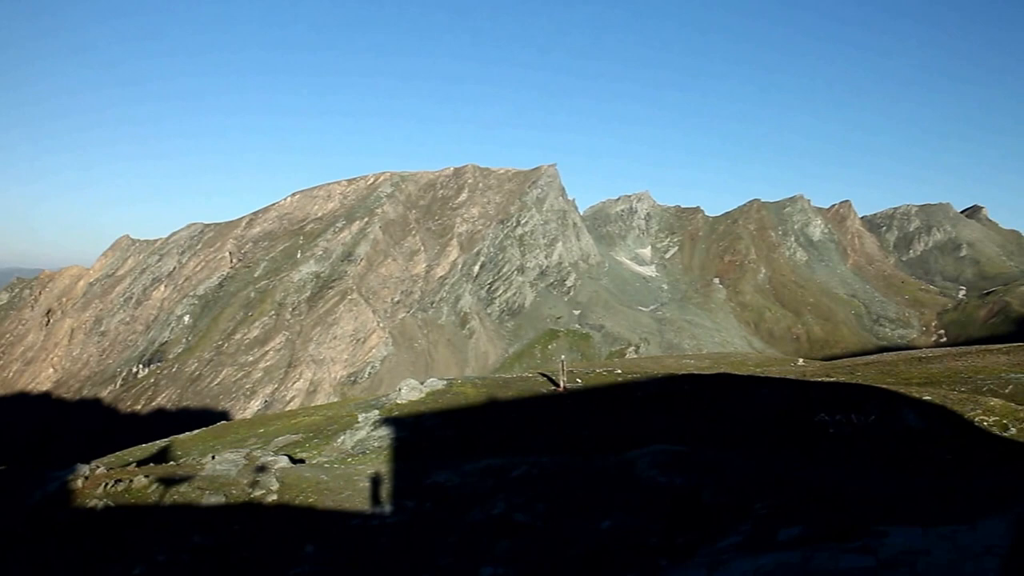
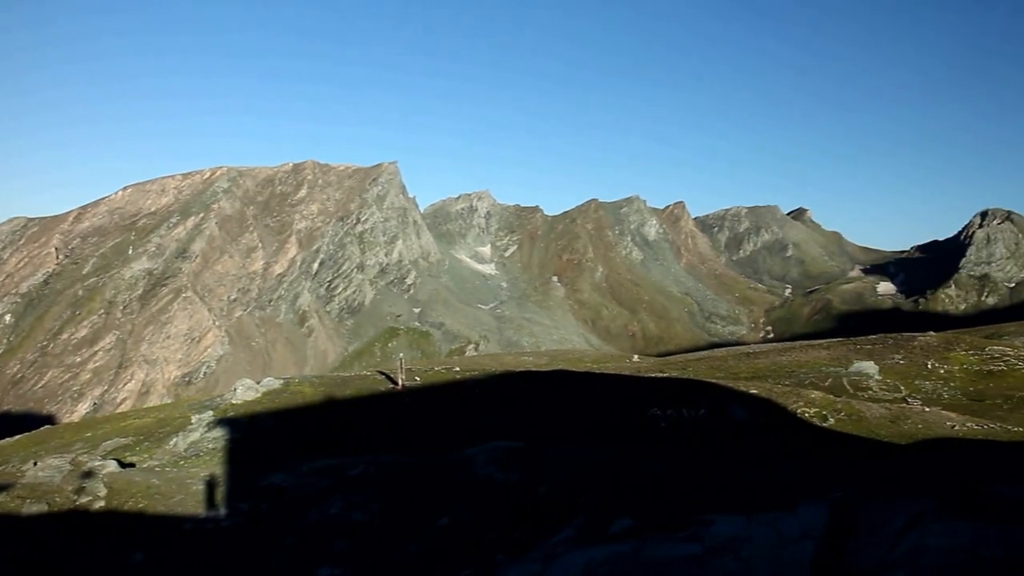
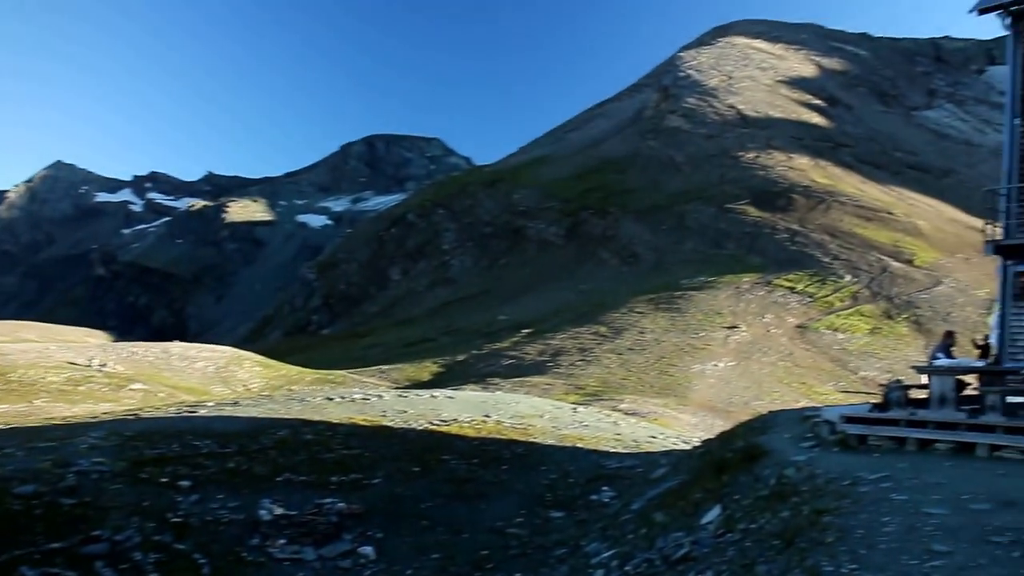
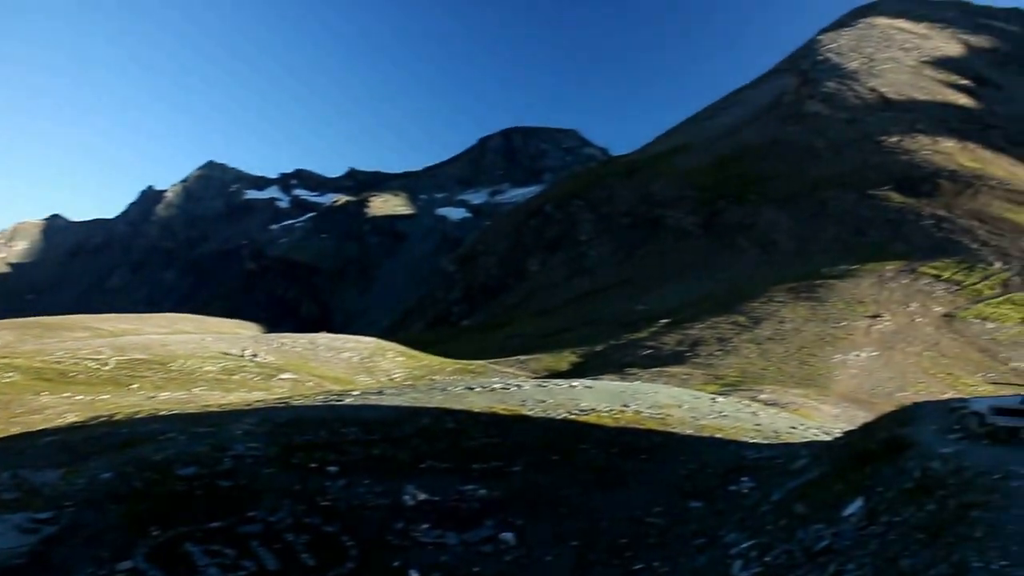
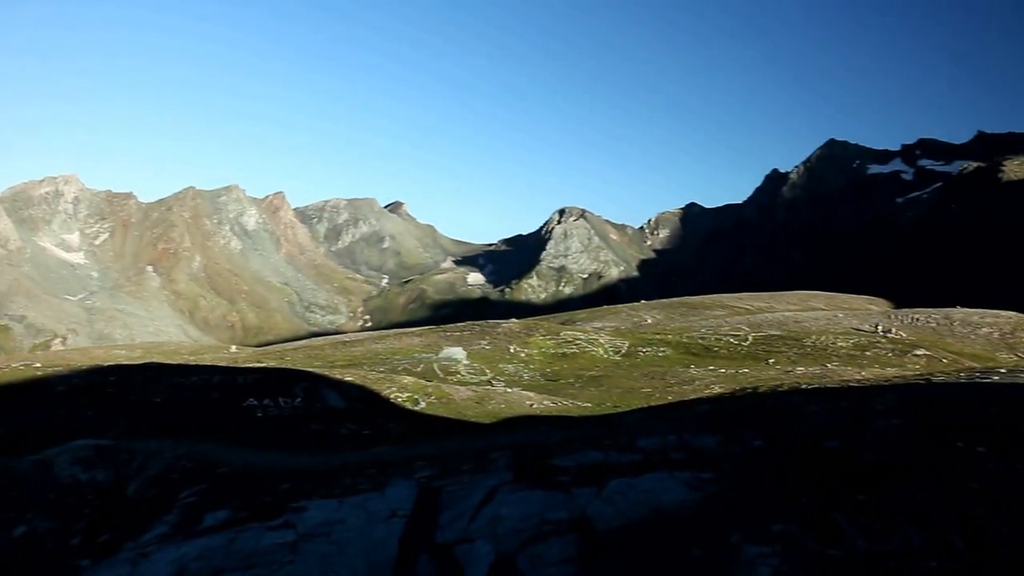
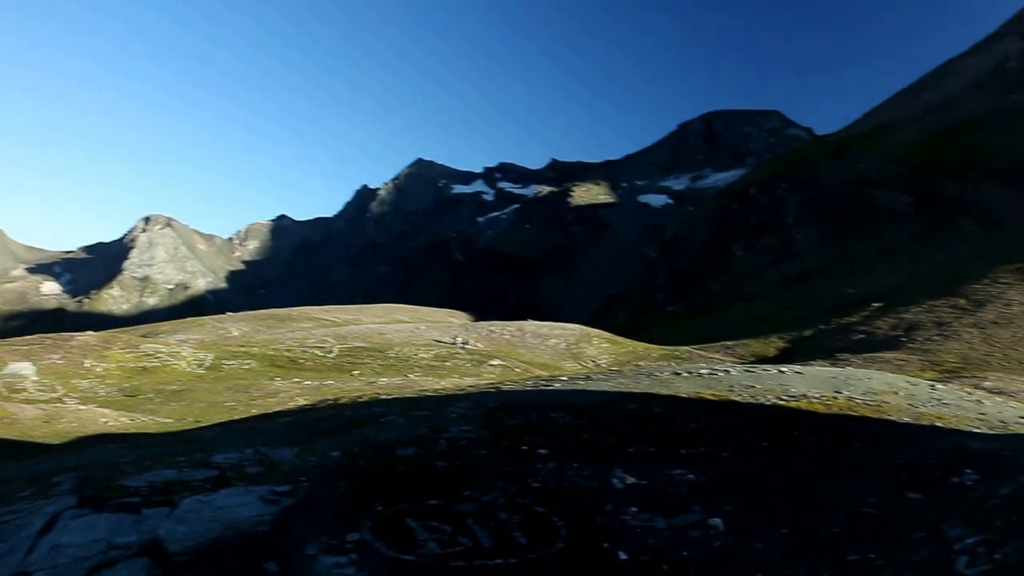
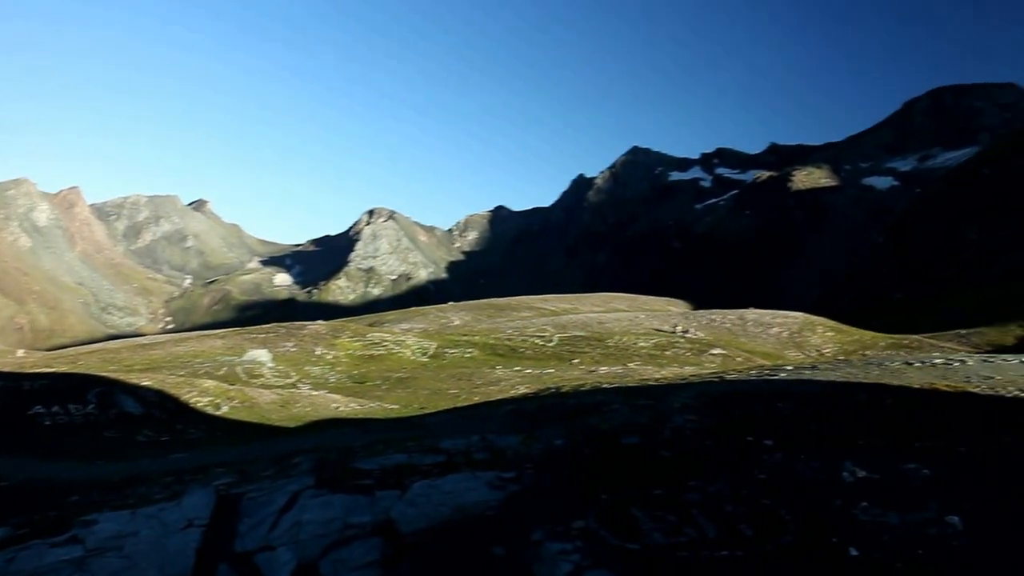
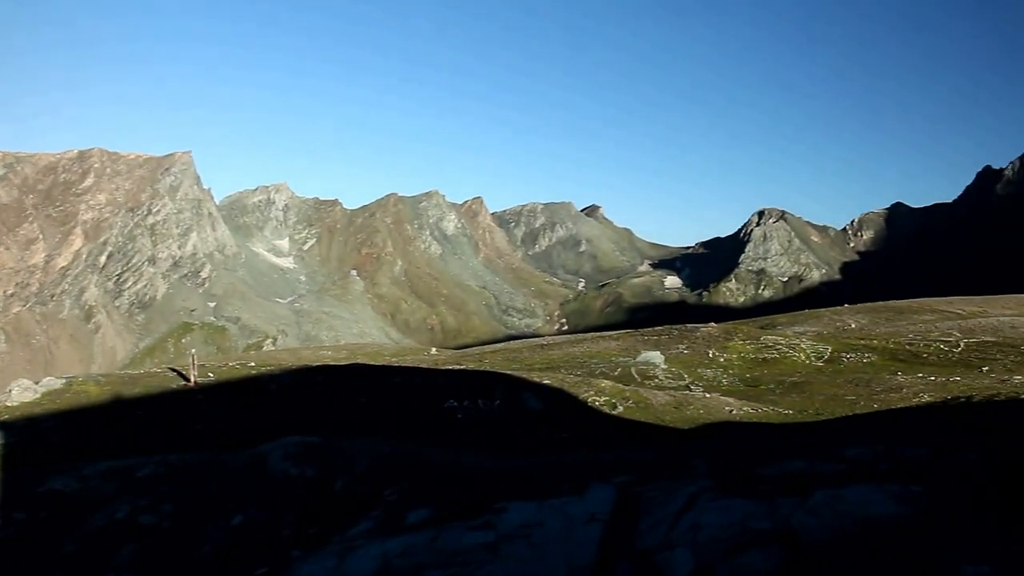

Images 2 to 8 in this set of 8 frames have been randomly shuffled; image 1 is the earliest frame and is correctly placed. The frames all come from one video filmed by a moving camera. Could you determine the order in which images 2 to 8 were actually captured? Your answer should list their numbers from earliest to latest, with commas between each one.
2, 8, 5, 7, 6, 4, 3
